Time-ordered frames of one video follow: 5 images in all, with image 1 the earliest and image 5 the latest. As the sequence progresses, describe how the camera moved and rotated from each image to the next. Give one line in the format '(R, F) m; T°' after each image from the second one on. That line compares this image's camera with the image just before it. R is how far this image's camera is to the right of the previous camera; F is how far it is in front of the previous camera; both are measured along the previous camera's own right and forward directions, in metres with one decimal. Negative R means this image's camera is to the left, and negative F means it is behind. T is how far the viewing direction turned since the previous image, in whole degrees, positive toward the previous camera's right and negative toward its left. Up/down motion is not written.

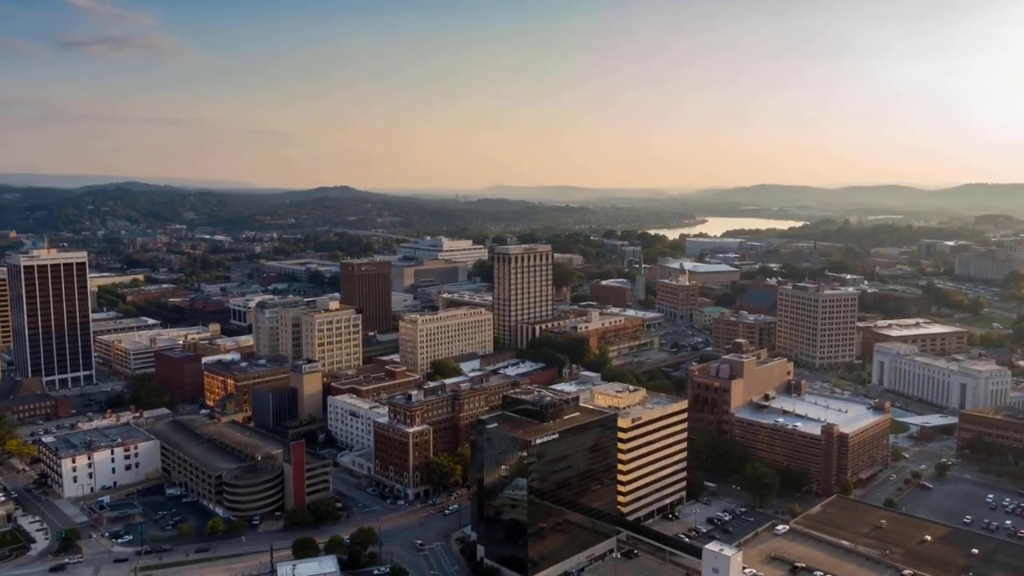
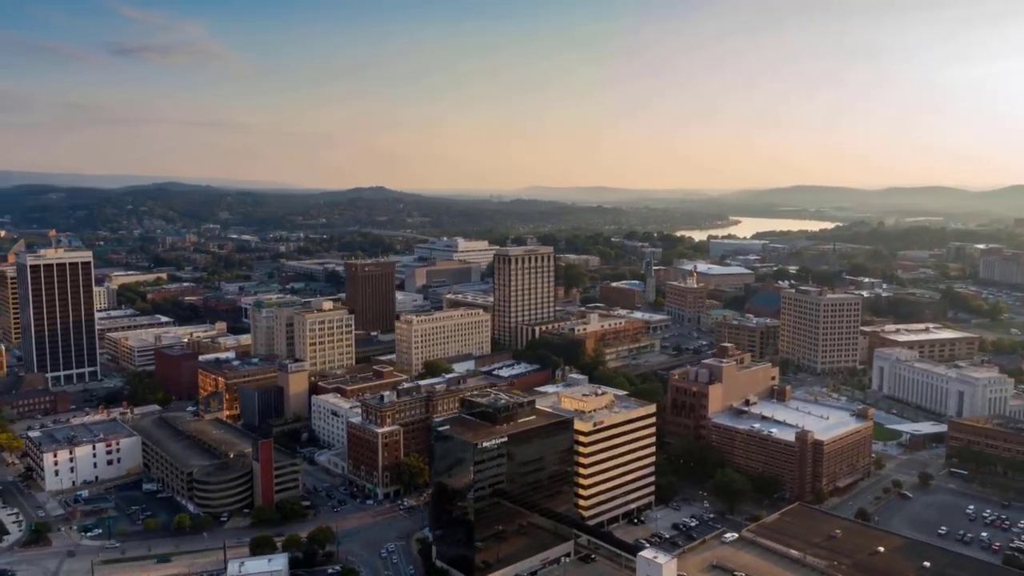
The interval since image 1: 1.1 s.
(+3.5, +0.2) m; -3°
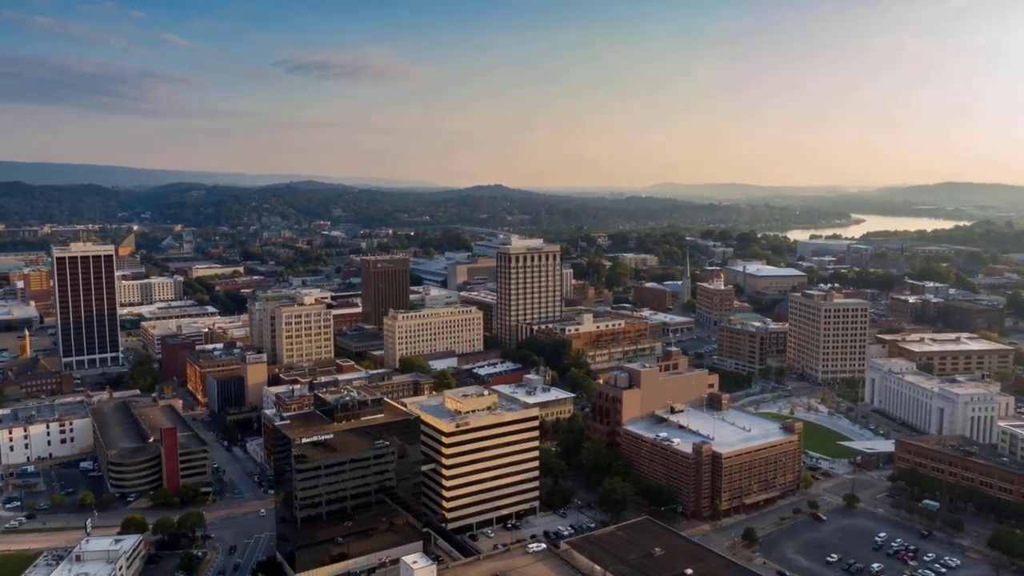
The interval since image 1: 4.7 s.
(+11.9, +1.3) m; -9°
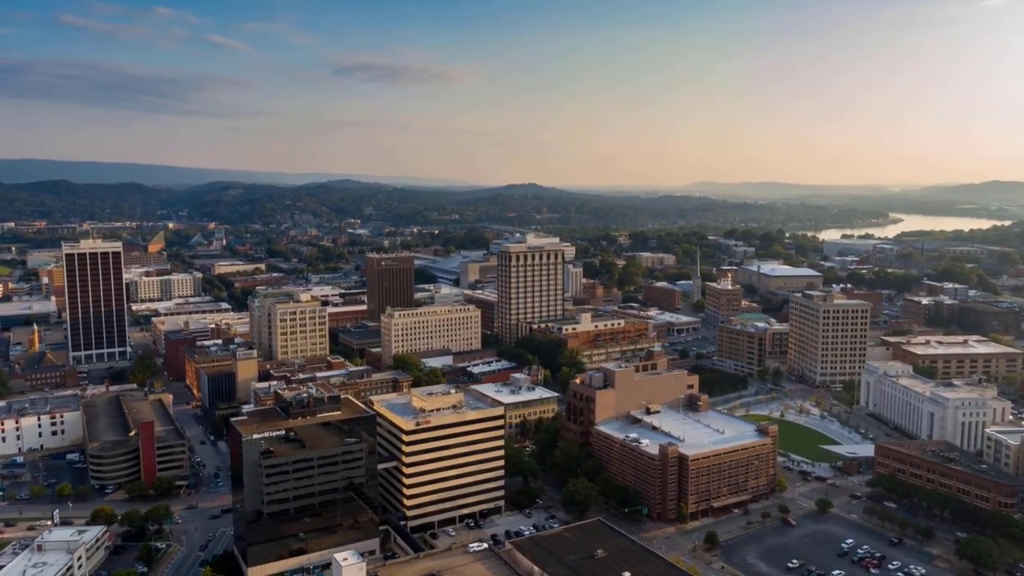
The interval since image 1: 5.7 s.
(+3.4, +0.2) m; -3°
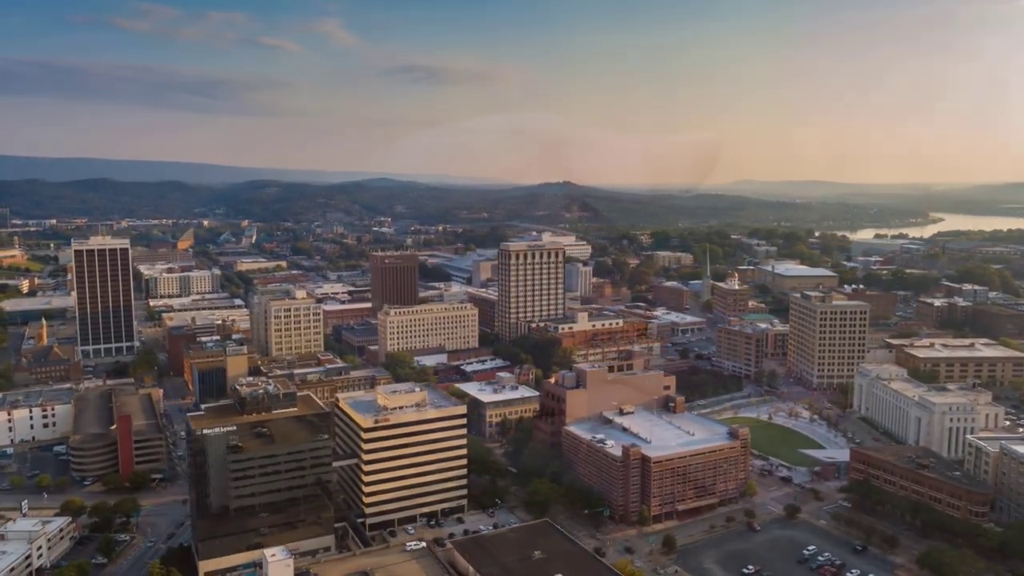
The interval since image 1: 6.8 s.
(+3.6, +0.2) m; -3°
